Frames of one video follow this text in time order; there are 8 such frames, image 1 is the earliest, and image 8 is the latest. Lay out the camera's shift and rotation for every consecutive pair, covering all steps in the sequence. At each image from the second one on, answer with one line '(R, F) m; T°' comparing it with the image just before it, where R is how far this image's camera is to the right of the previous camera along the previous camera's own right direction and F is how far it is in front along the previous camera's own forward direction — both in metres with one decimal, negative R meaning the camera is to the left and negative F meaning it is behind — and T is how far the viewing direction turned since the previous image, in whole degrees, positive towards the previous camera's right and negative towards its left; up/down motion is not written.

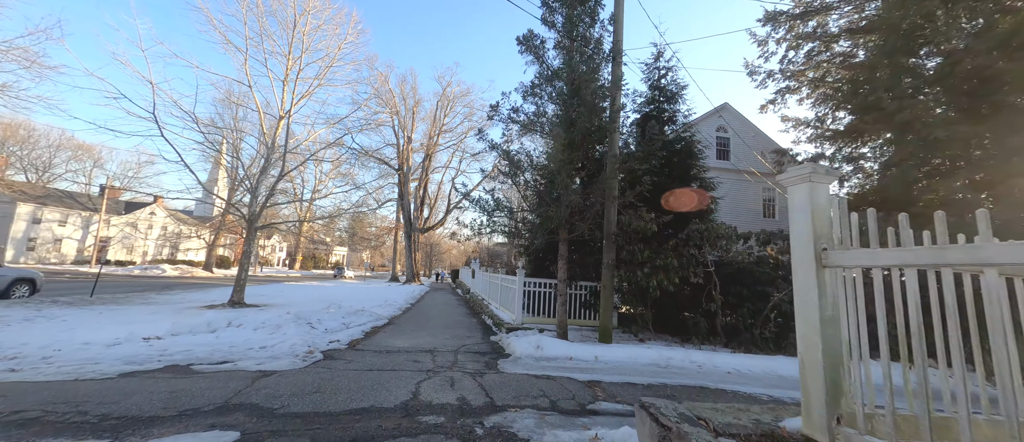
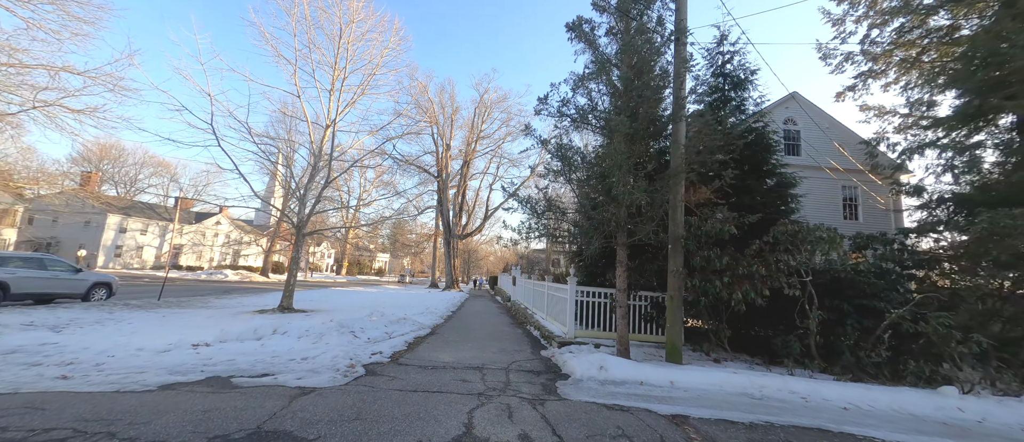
(-0.2, +0.5) m; -6°
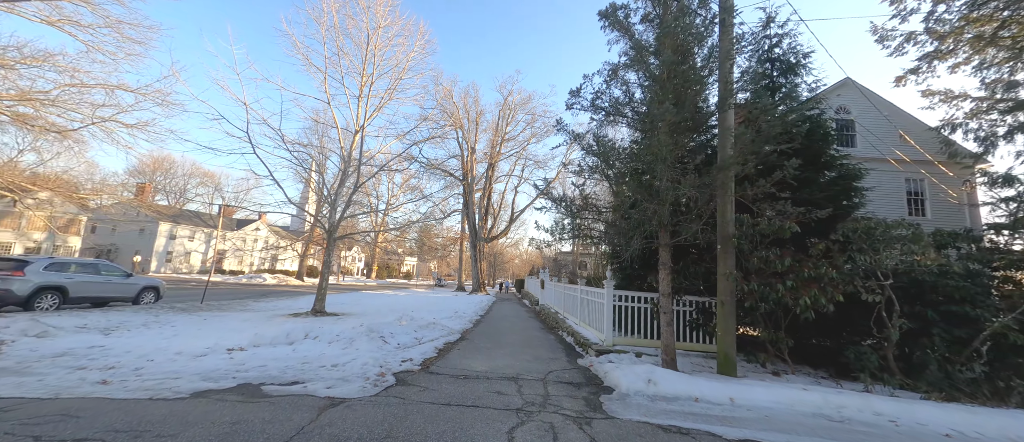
(-0.1, +0.3) m; -4°
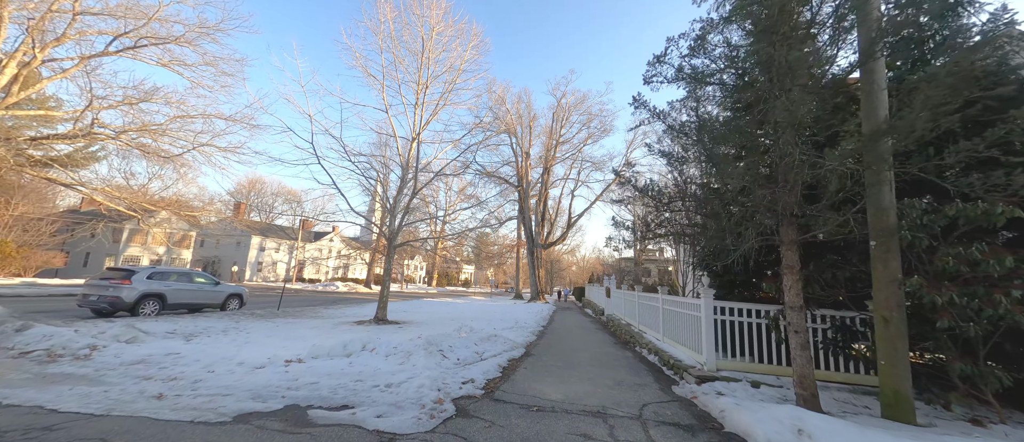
(-0.2, +0.8) m; -9°
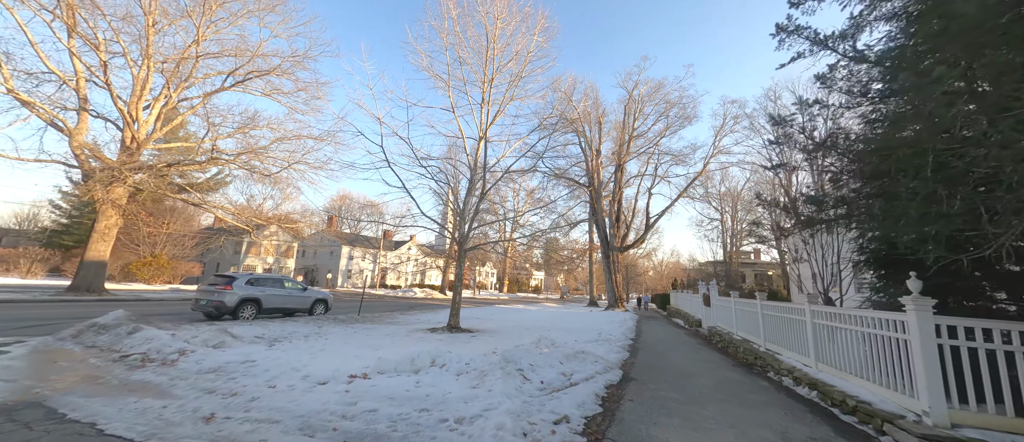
(-0.3, +1.0) m; -11°
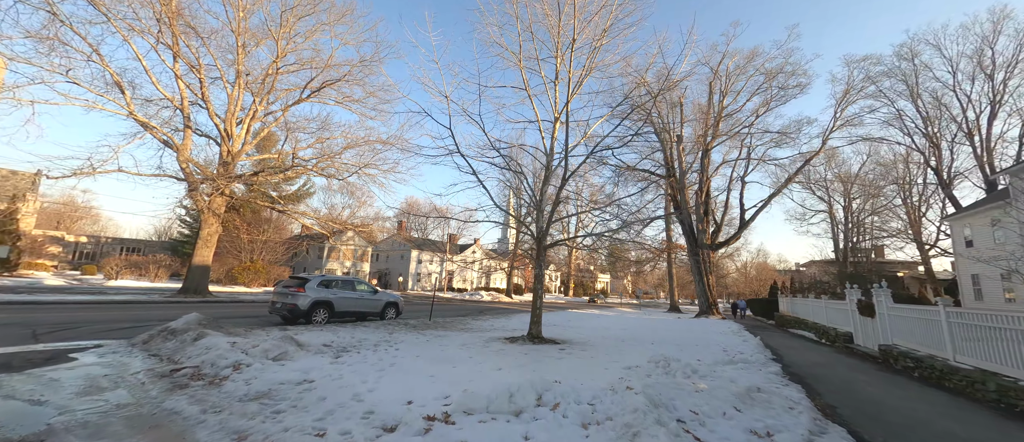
(-0.8, +1.6) m; -10°
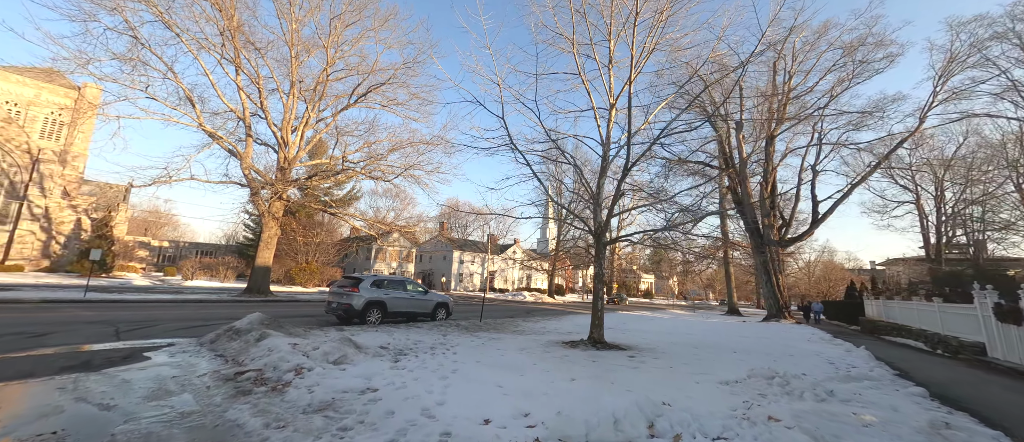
(-0.5, +0.6) m; -6°
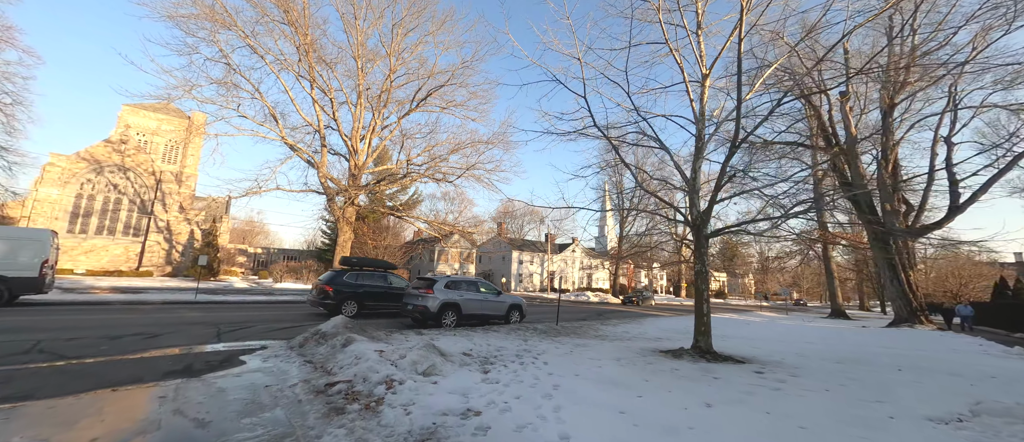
(-0.7, +0.8) m; -9°
